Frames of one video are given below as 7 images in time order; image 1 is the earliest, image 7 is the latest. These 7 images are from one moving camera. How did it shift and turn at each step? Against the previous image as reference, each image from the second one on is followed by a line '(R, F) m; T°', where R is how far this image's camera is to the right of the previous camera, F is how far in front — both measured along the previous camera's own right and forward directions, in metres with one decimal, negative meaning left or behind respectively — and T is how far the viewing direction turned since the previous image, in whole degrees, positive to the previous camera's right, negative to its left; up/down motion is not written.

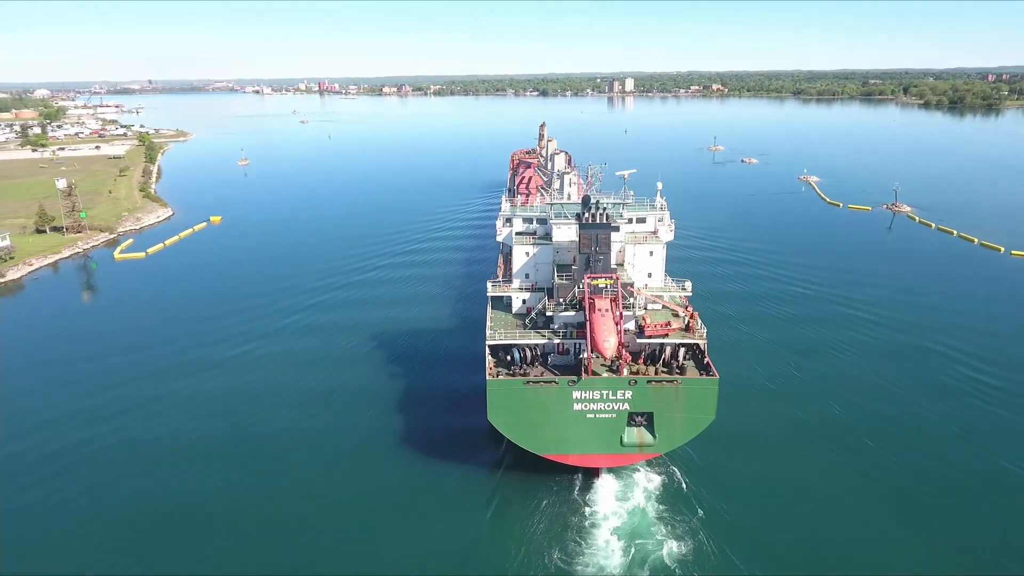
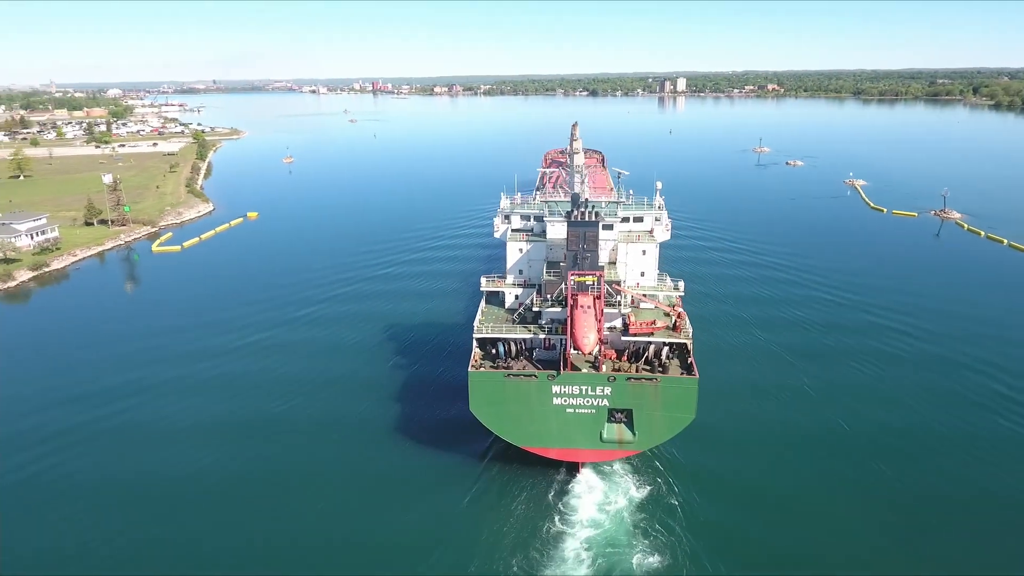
(+1.2, -0.3) m; -4°
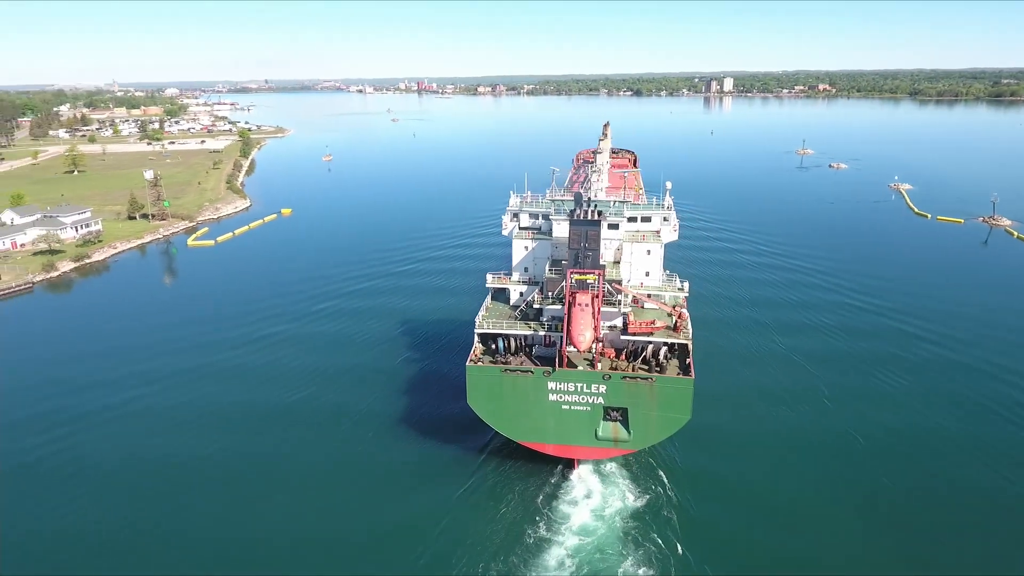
(+0.8, -0.2) m; -3°
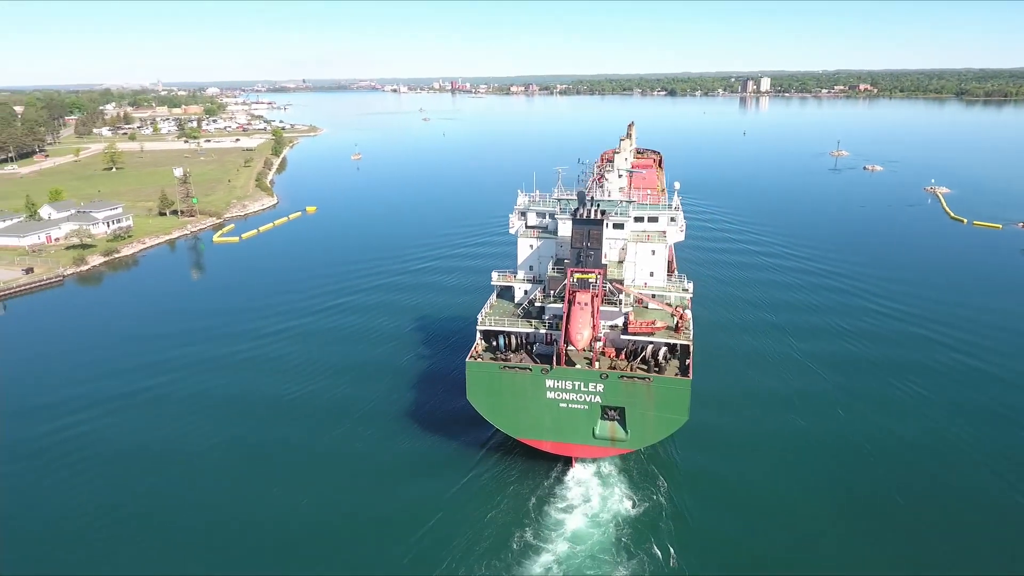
(+0.6, -0.1) m; -2°
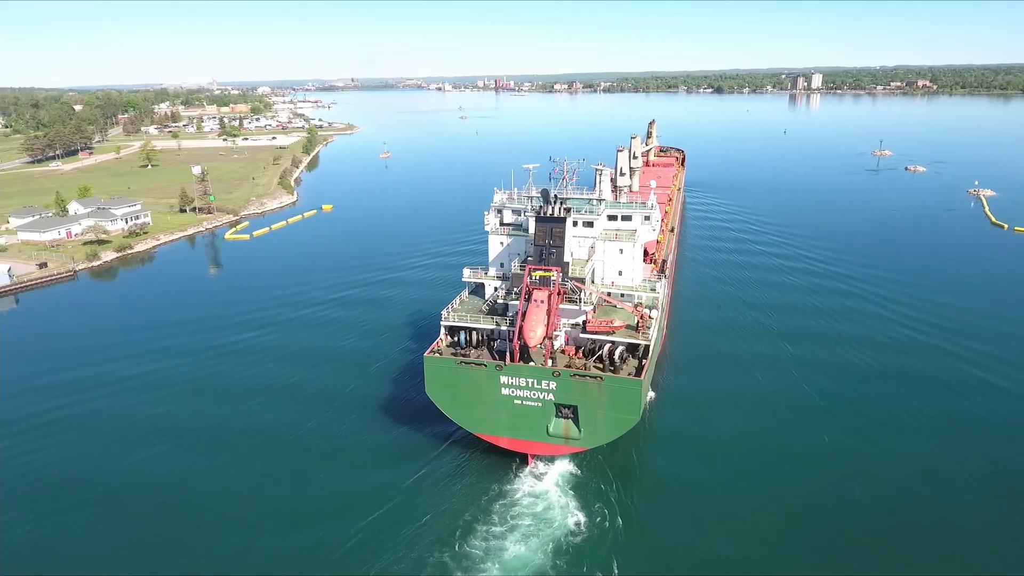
(+1.6, 0.0) m; -2°
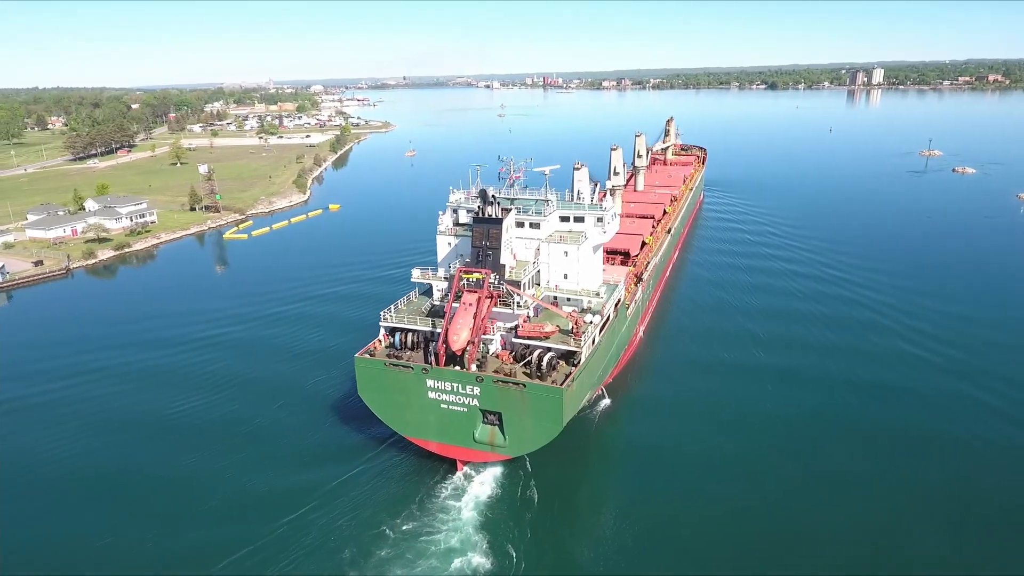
(+2.2, +0.4) m; -2°
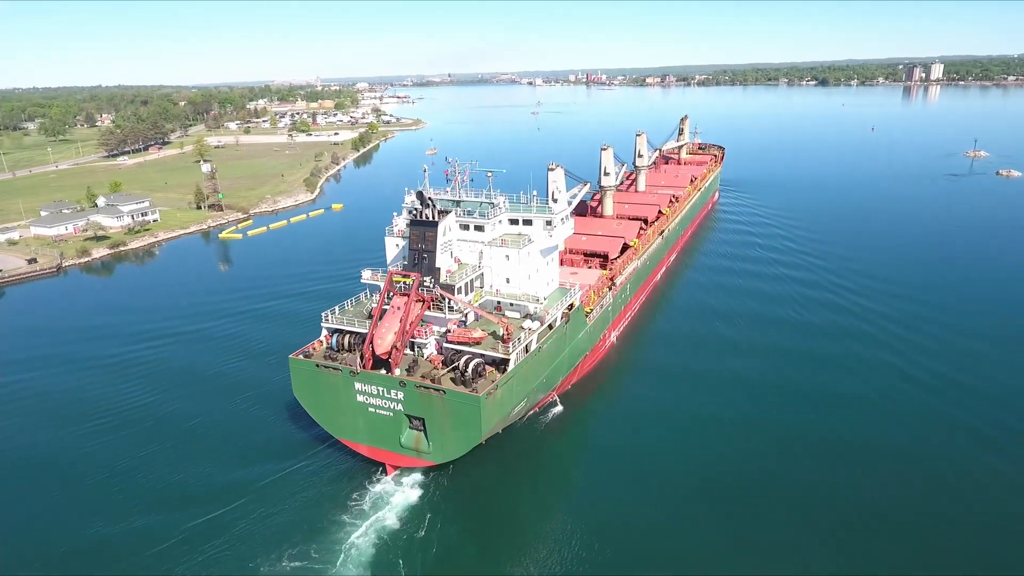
(+2.1, +0.2) m; -2°
